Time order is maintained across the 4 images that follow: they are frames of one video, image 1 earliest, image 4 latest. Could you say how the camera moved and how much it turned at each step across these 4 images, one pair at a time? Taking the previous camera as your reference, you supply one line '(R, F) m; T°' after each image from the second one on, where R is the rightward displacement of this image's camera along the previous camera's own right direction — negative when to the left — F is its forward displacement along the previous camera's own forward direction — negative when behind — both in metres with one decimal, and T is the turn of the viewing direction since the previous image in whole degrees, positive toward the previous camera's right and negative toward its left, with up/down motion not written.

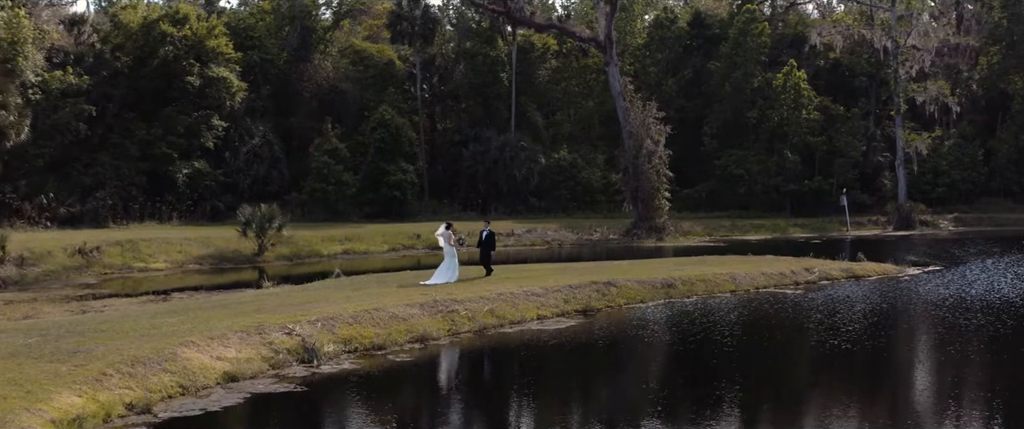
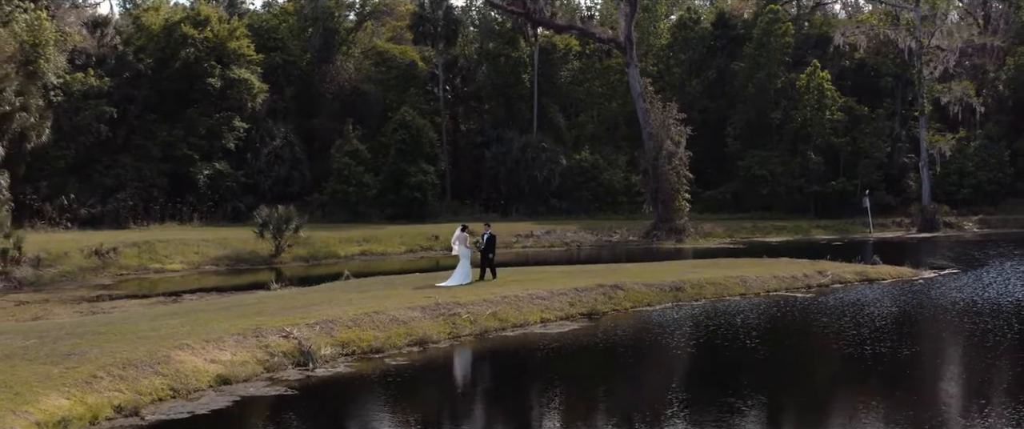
(+0.3, +0.1) m; -1°
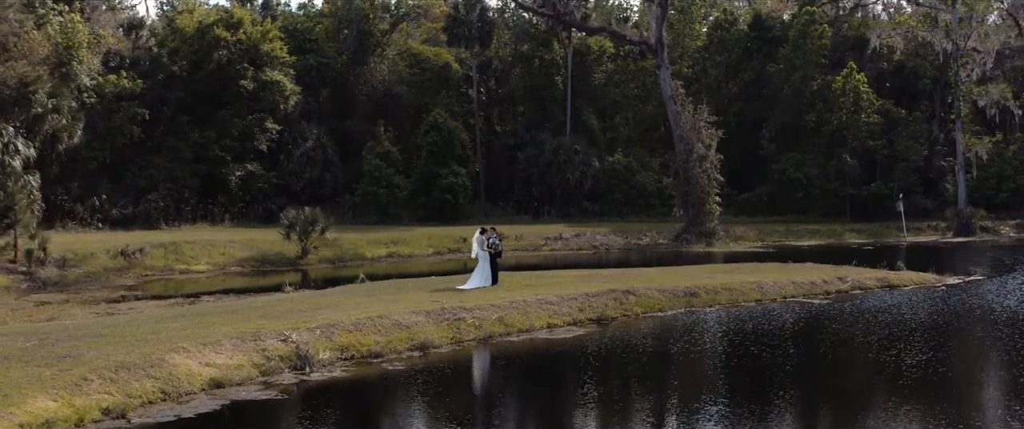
(+0.4, +0.1) m; -2°
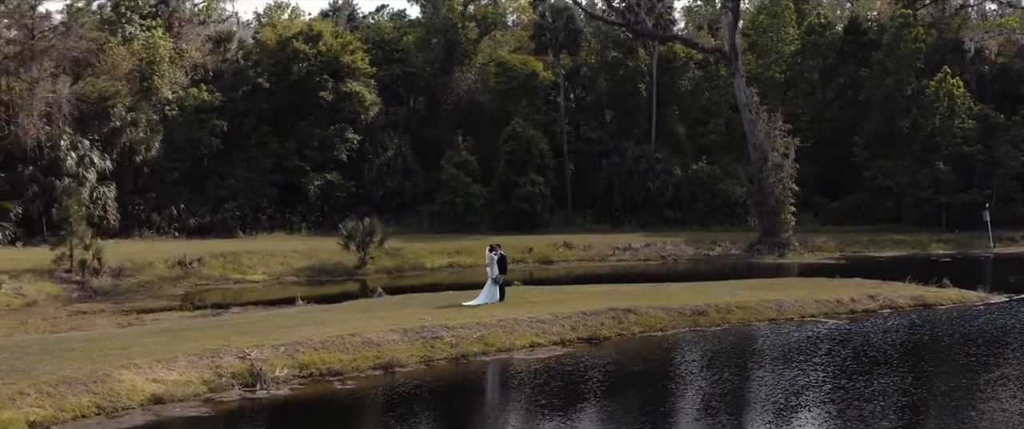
(+1.6, +0.1) m; -5°
